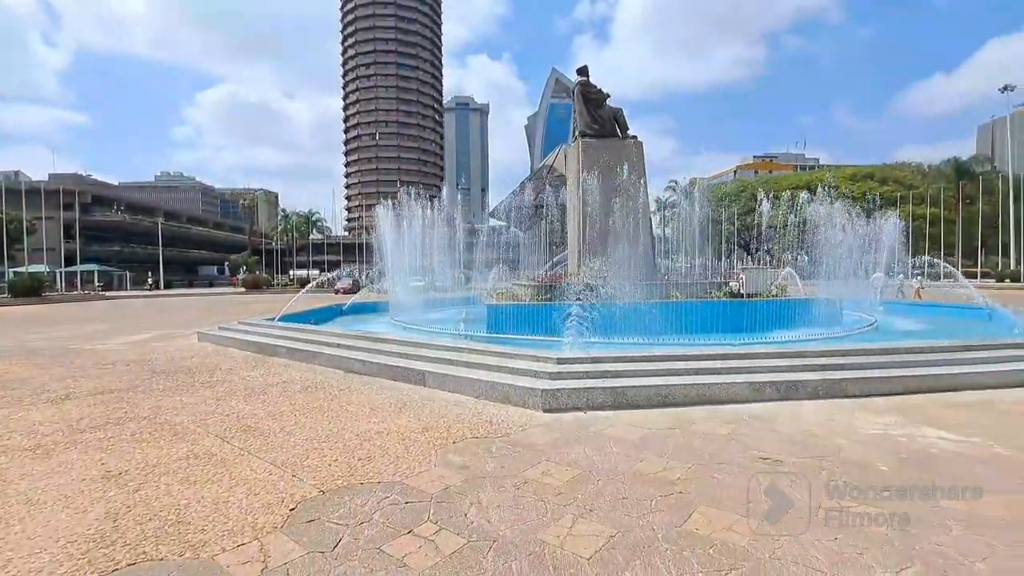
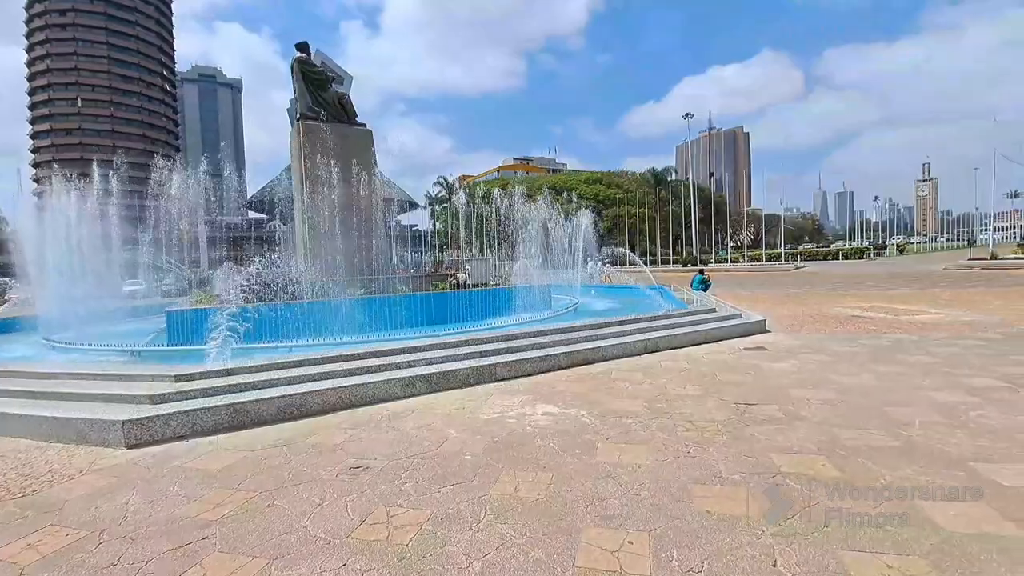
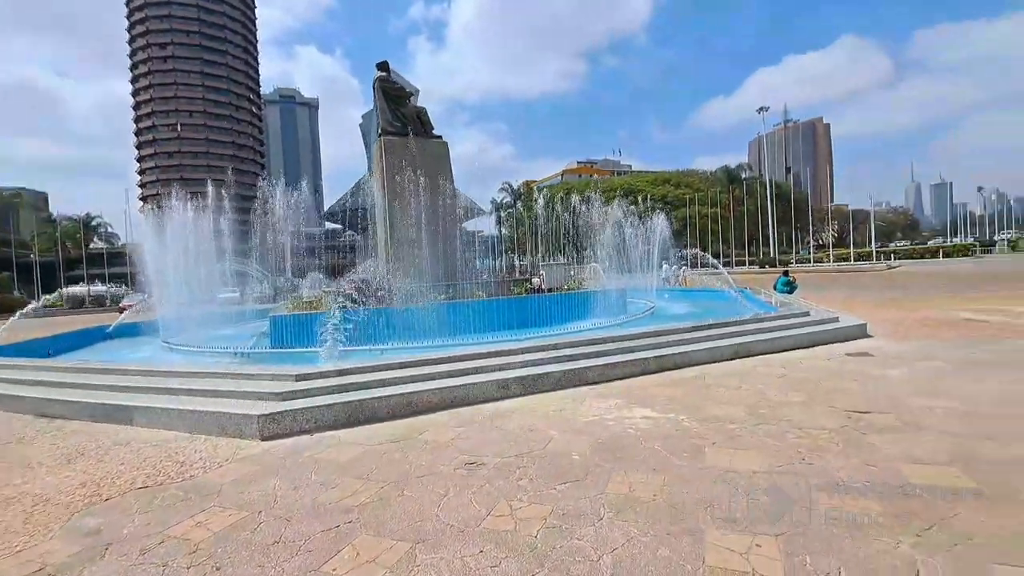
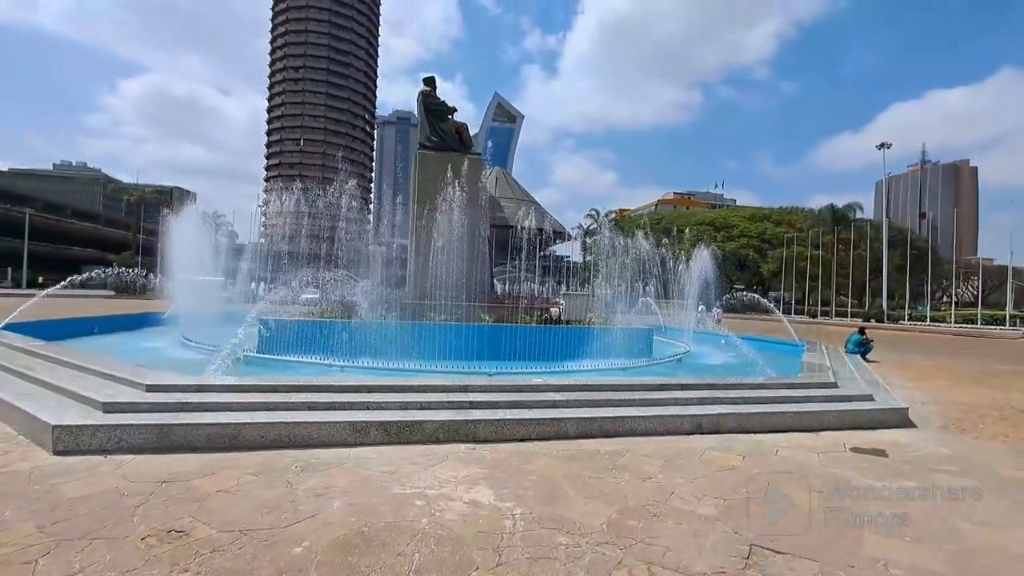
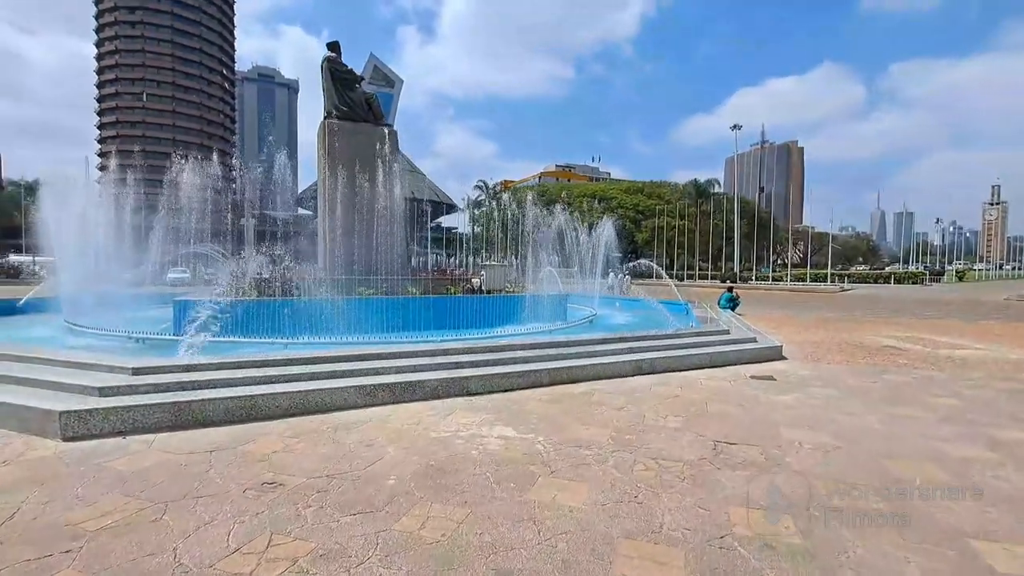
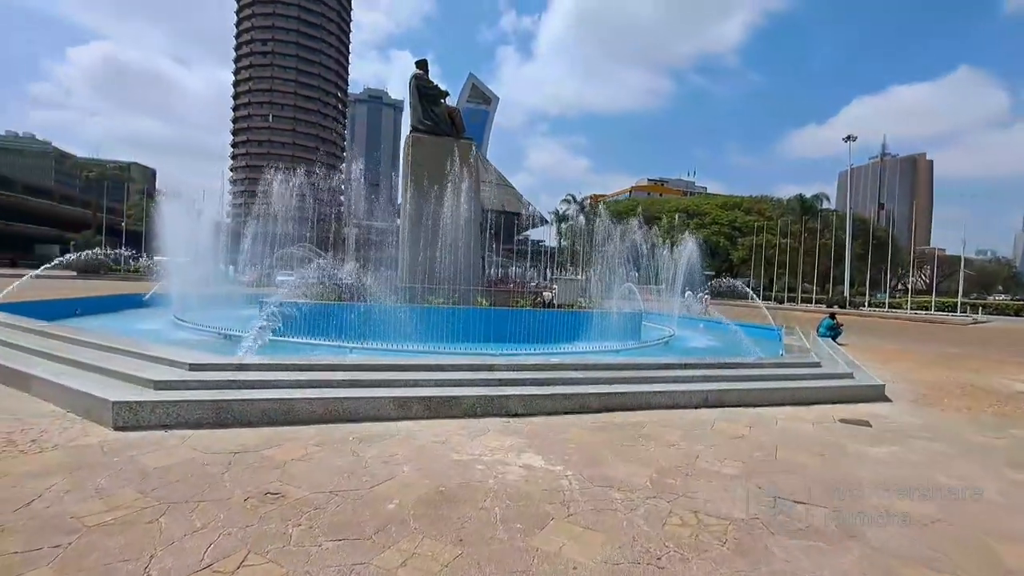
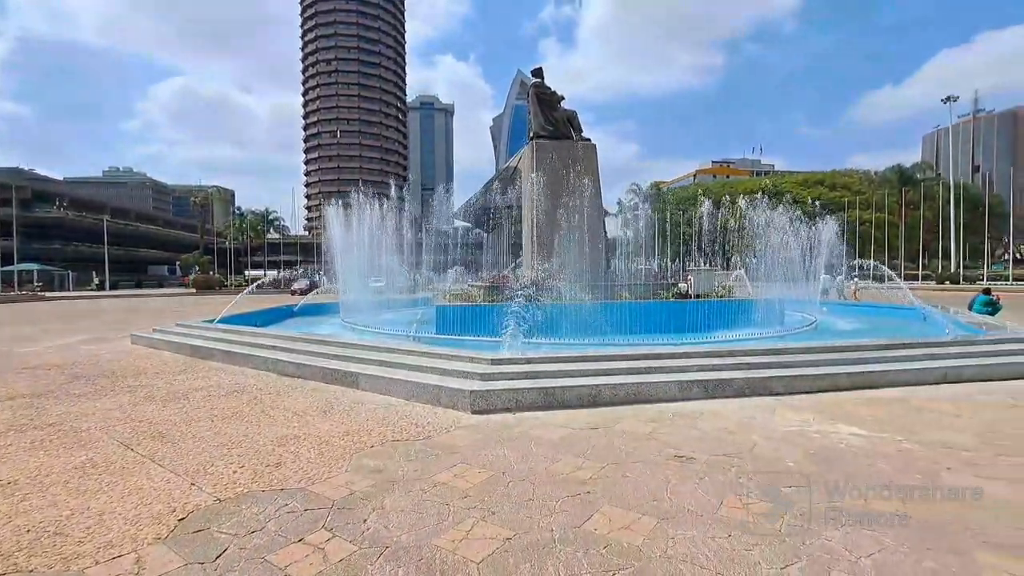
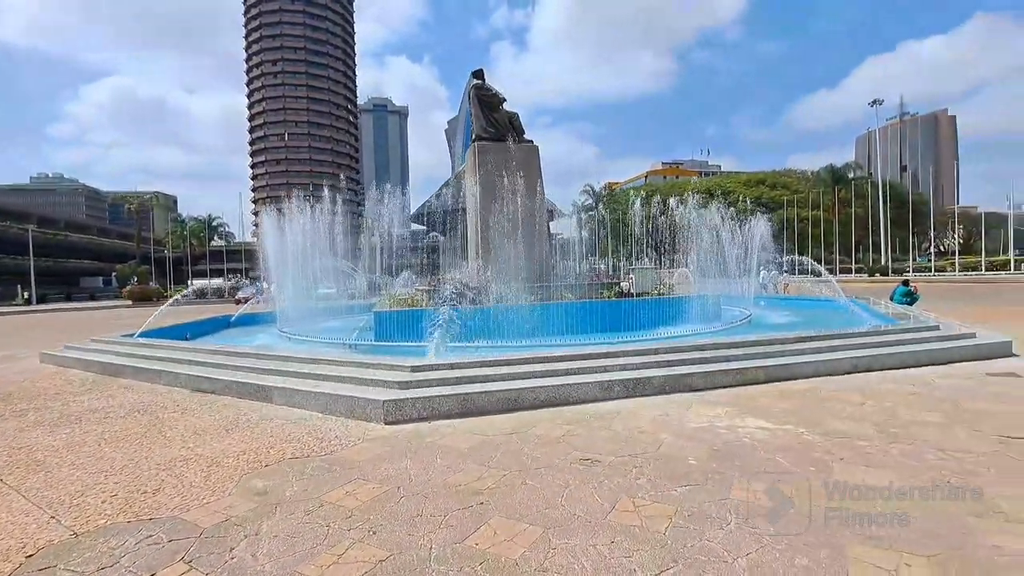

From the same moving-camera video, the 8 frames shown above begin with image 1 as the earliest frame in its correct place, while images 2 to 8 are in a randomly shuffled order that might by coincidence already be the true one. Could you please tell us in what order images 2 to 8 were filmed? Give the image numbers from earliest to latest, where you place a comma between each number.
7, 8, 3, 2, 5, 6, 4
